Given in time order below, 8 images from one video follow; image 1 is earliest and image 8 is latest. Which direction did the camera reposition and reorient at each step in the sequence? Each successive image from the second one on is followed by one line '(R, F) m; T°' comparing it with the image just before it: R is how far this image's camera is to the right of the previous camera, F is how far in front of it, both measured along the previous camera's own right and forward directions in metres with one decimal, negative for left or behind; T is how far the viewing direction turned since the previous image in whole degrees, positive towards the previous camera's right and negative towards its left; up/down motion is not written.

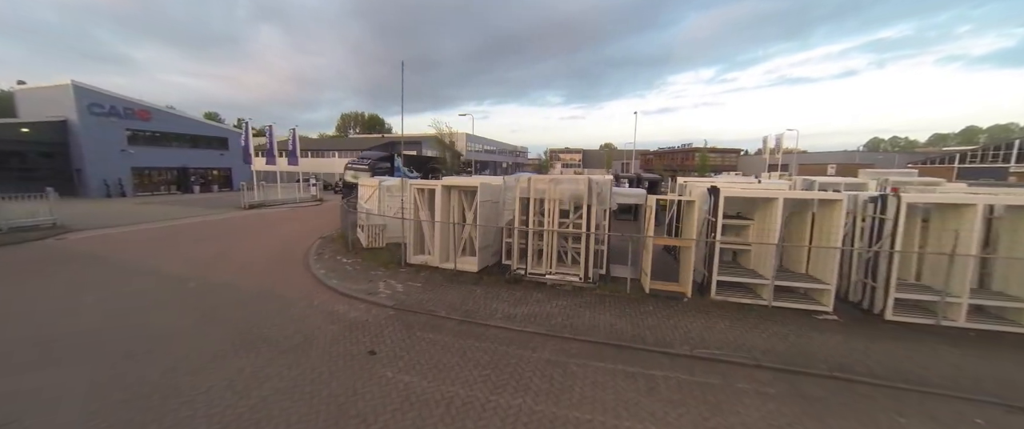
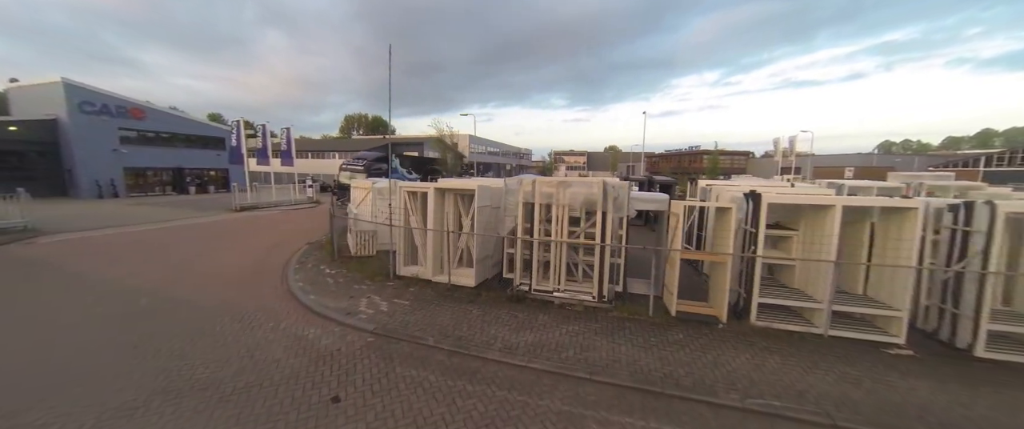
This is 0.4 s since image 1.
(0.0, +0.9) m; -1°
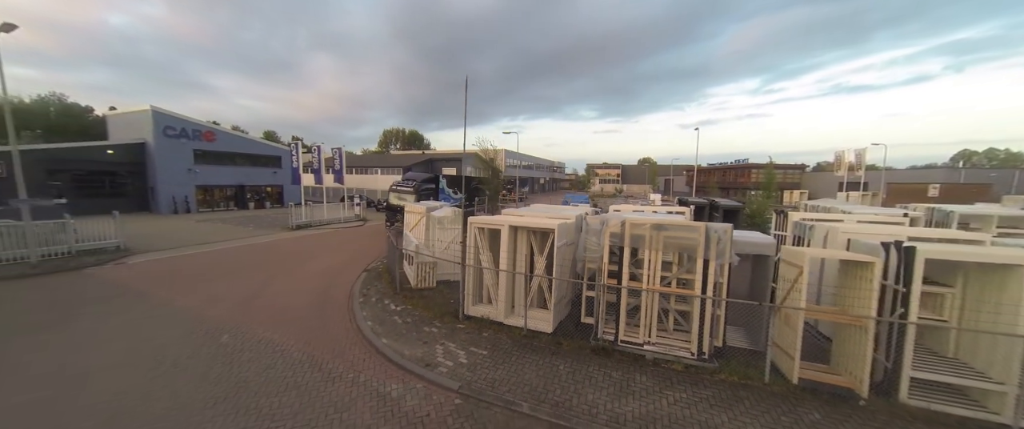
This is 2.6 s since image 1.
(-0.9, +0.4) m; -5°
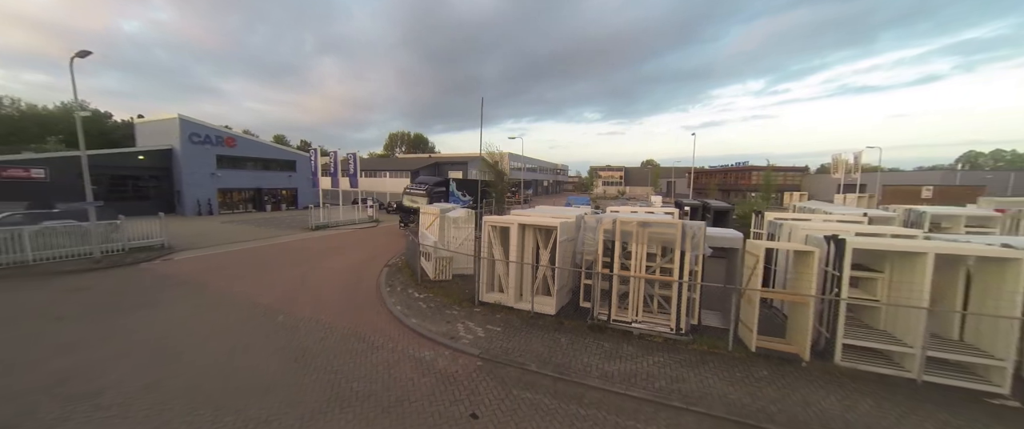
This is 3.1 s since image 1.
(-0.1, -1.1) m; -1°
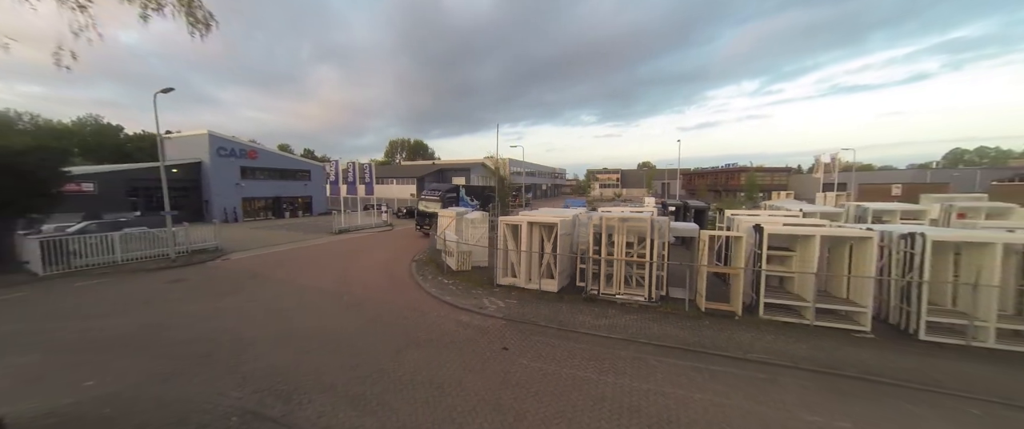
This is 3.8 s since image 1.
(-0.3, -2.1) m; 0°
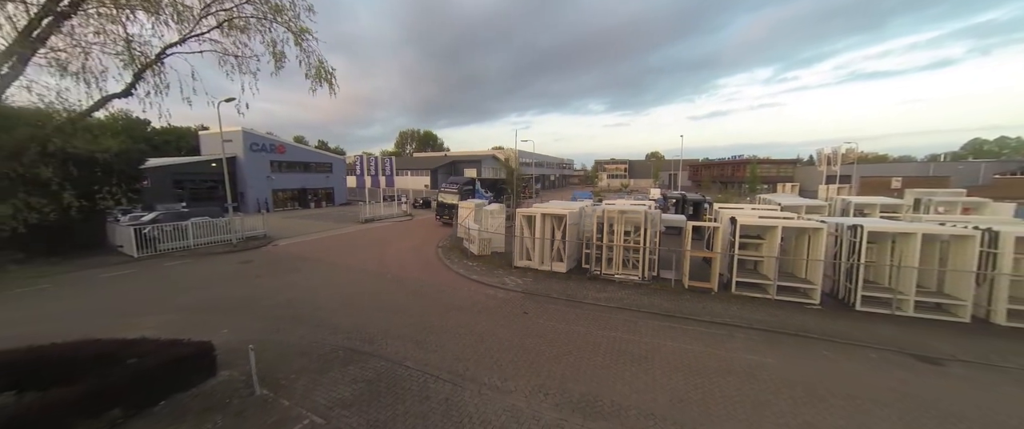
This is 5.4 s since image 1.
(-0.3, -1.7) m; -1°
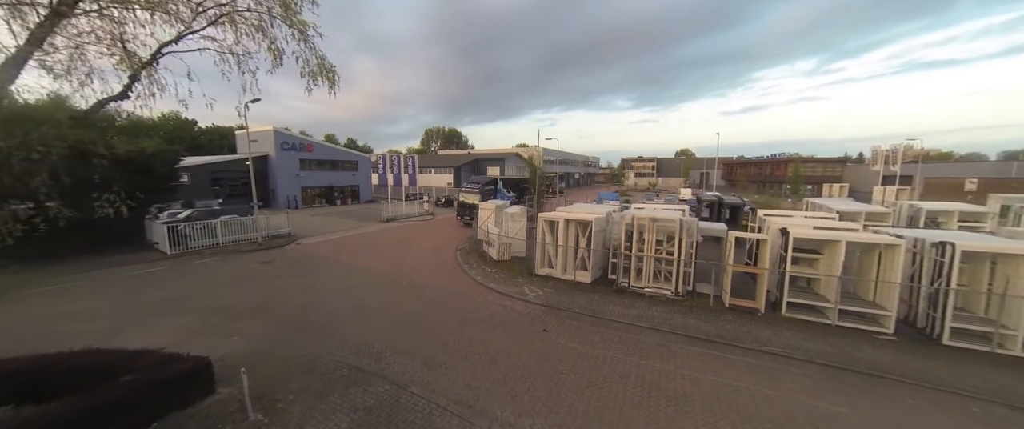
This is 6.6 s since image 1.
(+0.1, +0.7) m; -4°
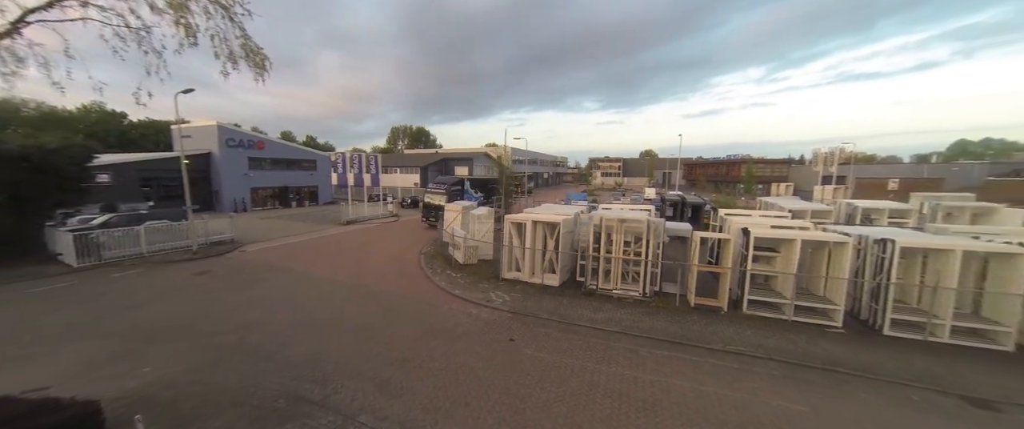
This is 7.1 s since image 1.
(+0.1, +0.4) m; +5°
